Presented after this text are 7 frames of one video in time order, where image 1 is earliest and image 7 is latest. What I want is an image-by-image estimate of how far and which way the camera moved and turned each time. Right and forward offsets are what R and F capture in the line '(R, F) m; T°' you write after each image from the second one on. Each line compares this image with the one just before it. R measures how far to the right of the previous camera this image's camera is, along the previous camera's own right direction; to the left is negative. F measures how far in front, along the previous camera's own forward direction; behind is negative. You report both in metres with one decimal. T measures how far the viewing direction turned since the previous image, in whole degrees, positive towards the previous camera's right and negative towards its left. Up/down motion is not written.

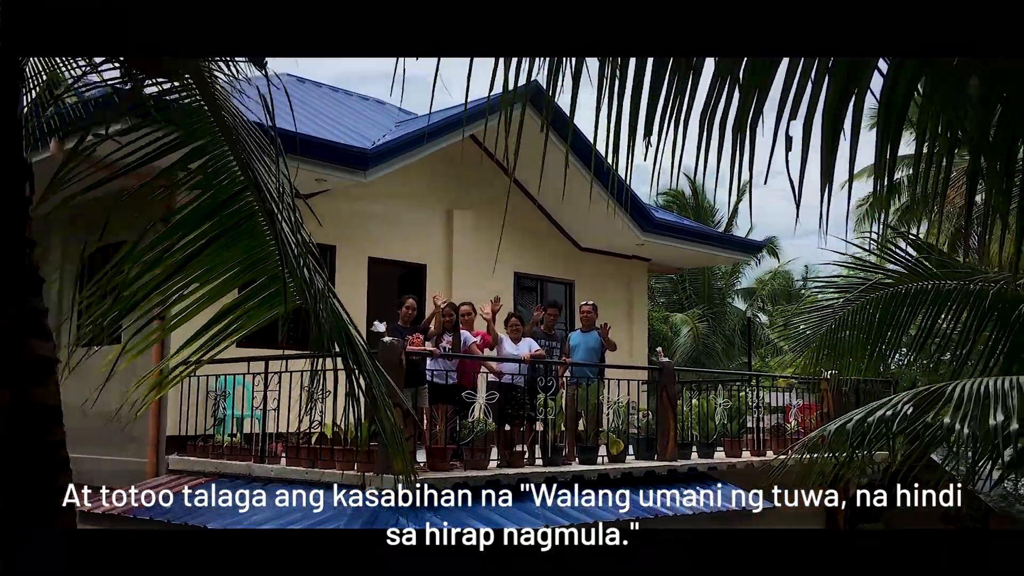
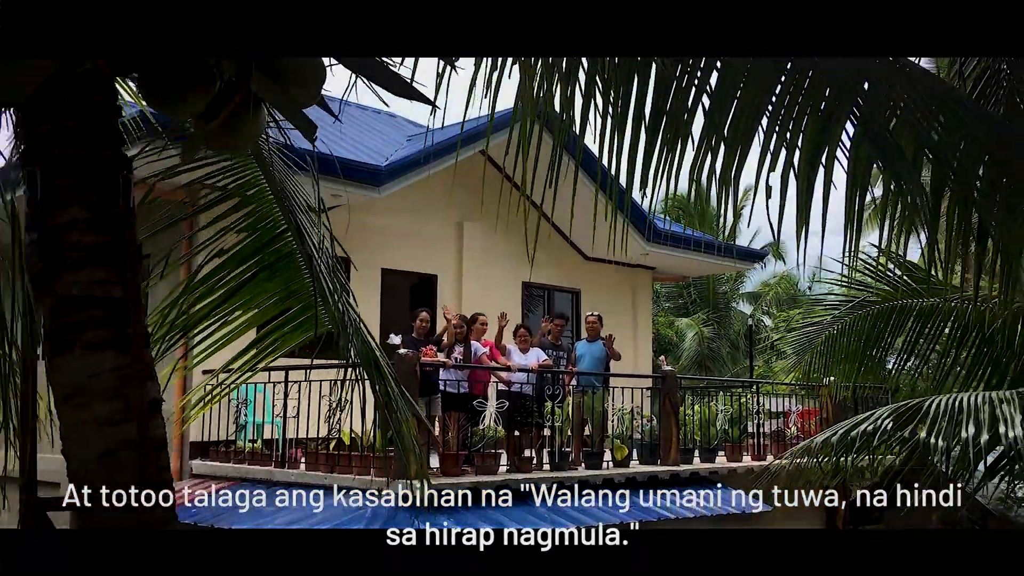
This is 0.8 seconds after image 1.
(0.0, -0.3) m; 0°
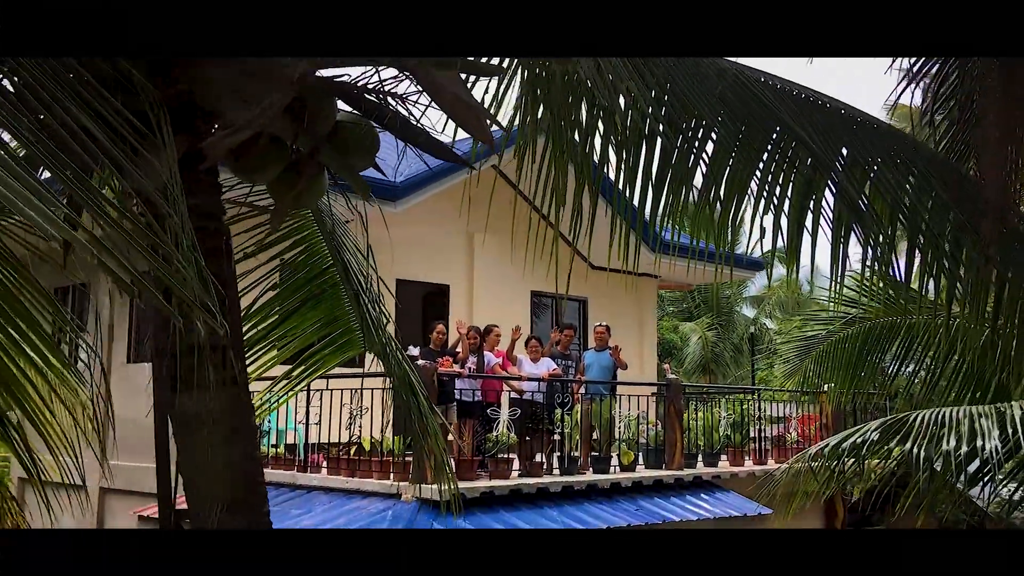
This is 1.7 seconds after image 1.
(-0.1, -0.4) m; 0°
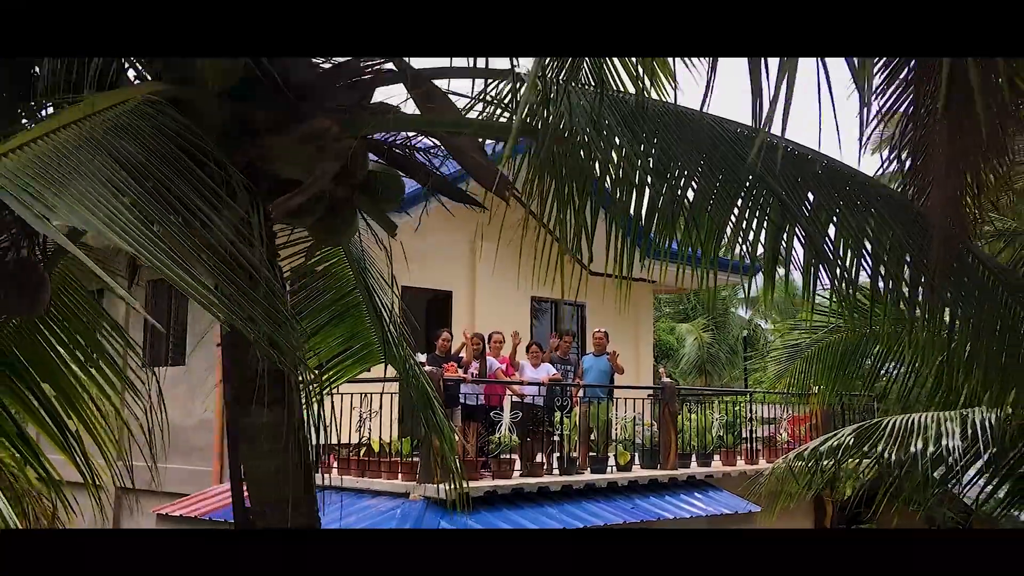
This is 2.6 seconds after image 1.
(0.0, -0.4) m; 0°
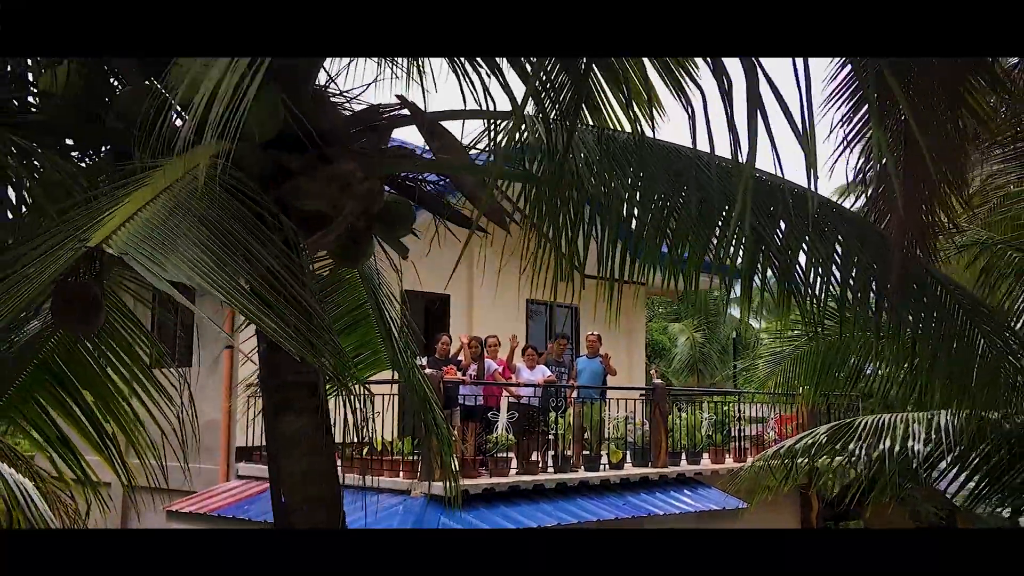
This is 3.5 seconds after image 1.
(0.0, -0.4) m; 0°
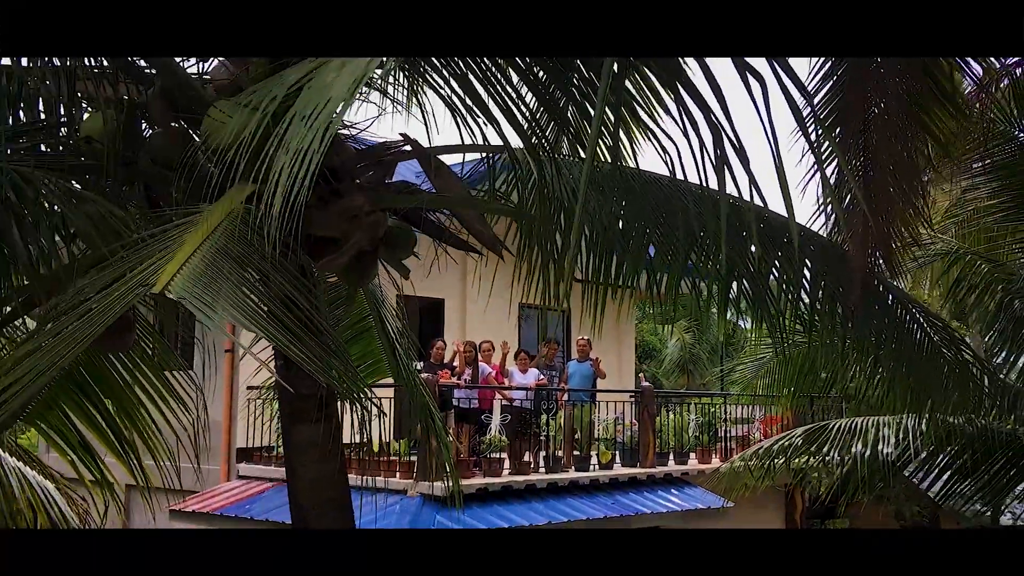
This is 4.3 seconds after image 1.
(0.0, -0.3) m; 0°
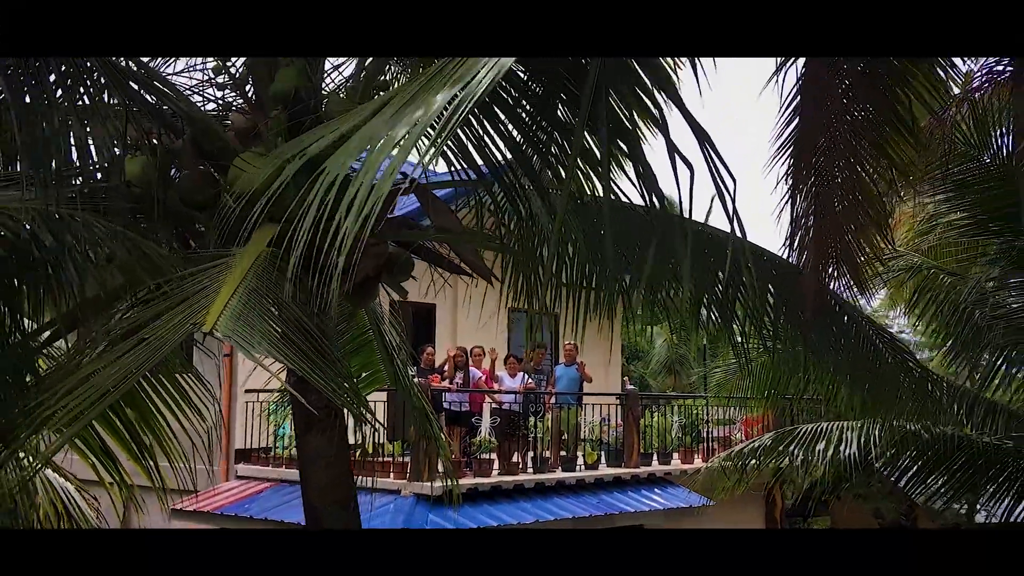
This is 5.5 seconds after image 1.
(0.0, -0.4) m; +1°
